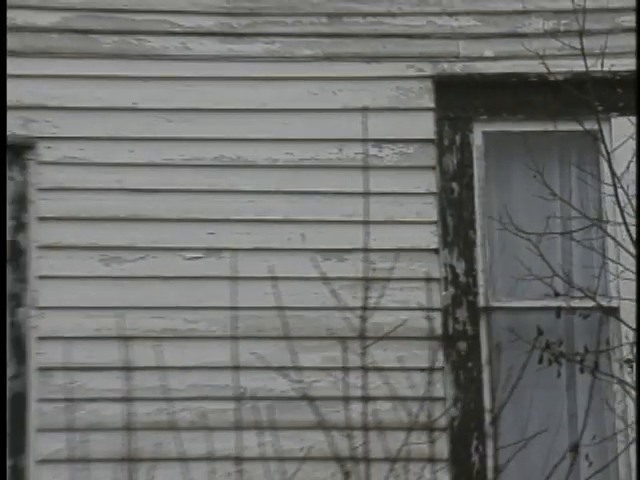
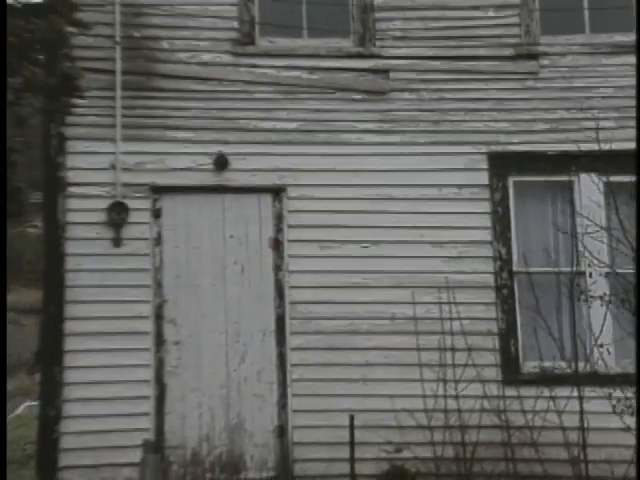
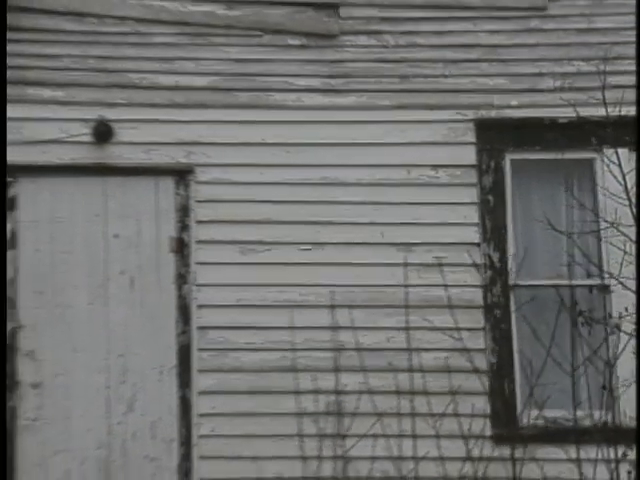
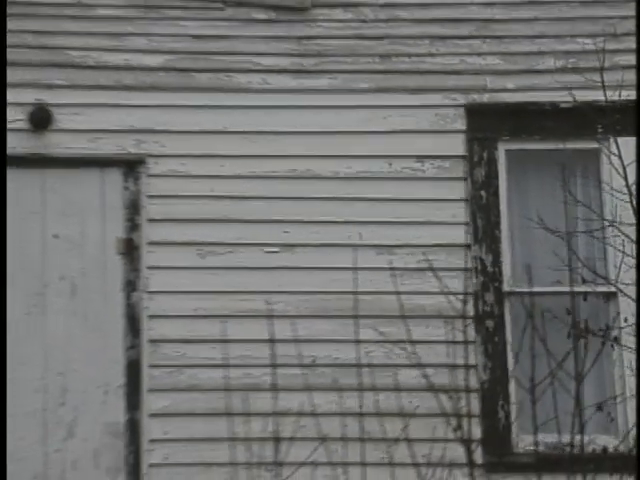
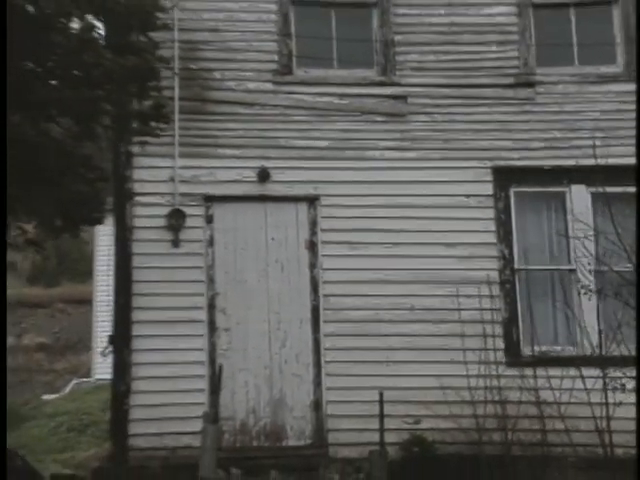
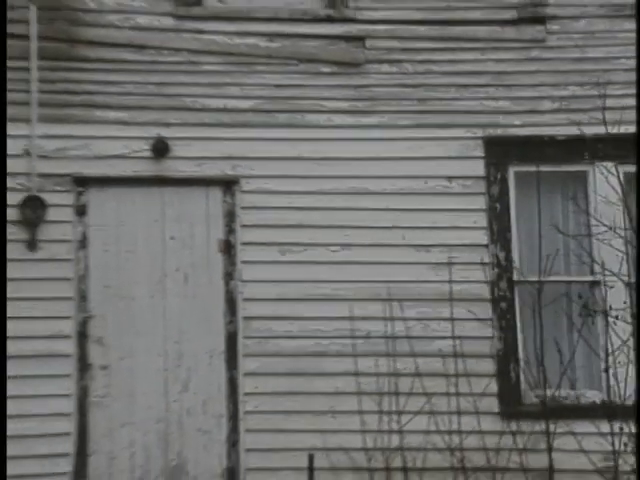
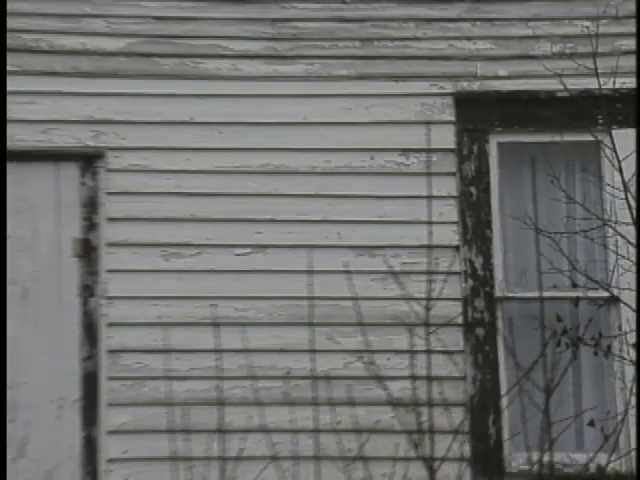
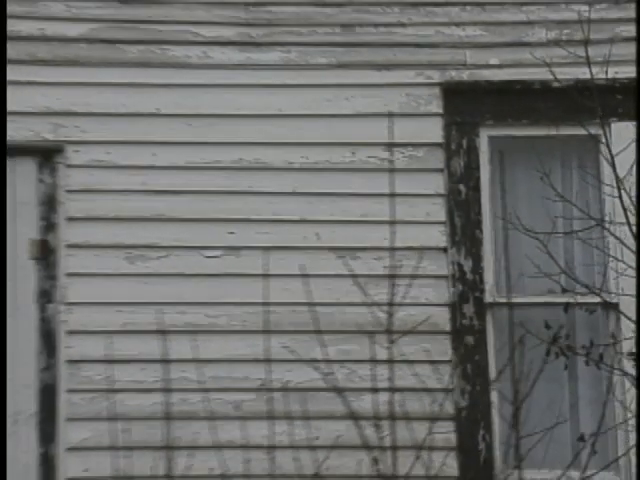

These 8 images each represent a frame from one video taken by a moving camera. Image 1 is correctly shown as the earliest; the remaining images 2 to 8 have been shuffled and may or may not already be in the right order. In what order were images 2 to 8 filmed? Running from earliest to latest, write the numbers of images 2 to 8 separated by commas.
8, 7, 4, 3, 6, 2, 5
